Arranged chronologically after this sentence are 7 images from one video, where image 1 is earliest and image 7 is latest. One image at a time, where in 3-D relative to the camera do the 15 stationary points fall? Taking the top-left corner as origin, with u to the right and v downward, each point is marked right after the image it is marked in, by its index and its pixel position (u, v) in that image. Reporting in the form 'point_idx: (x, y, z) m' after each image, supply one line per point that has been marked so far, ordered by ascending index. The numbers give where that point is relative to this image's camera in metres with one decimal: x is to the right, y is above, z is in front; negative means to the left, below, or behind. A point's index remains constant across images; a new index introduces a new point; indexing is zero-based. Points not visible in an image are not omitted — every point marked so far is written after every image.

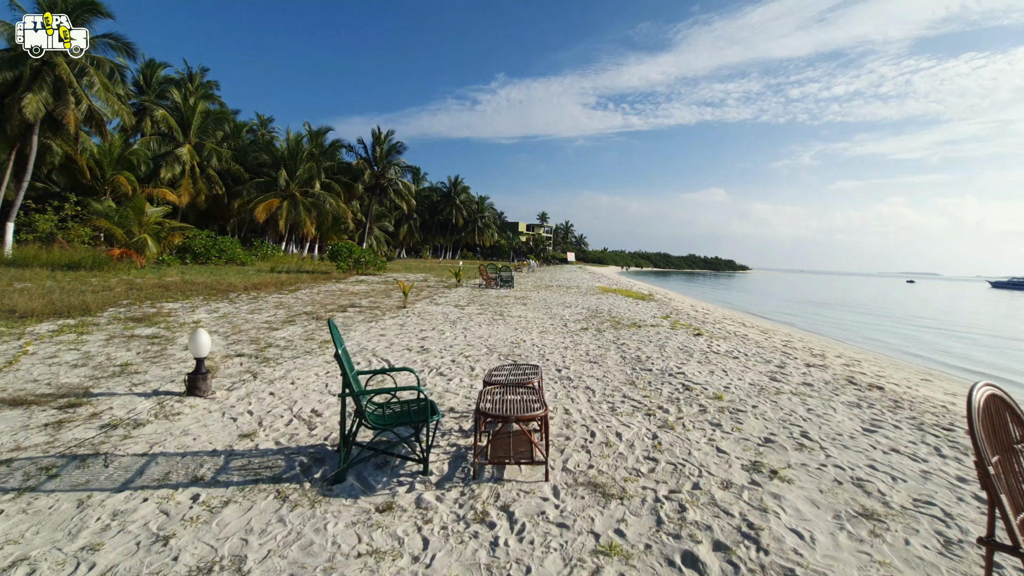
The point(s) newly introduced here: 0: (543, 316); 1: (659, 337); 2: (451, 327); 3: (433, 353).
0: (+0.7, -0.7, +12.6) m
1: (+2.7, -0.9, +9.4) m
2: (-1.3, -0.8, +10.5) m
3: (-1.2, -1.0, +7.7) m
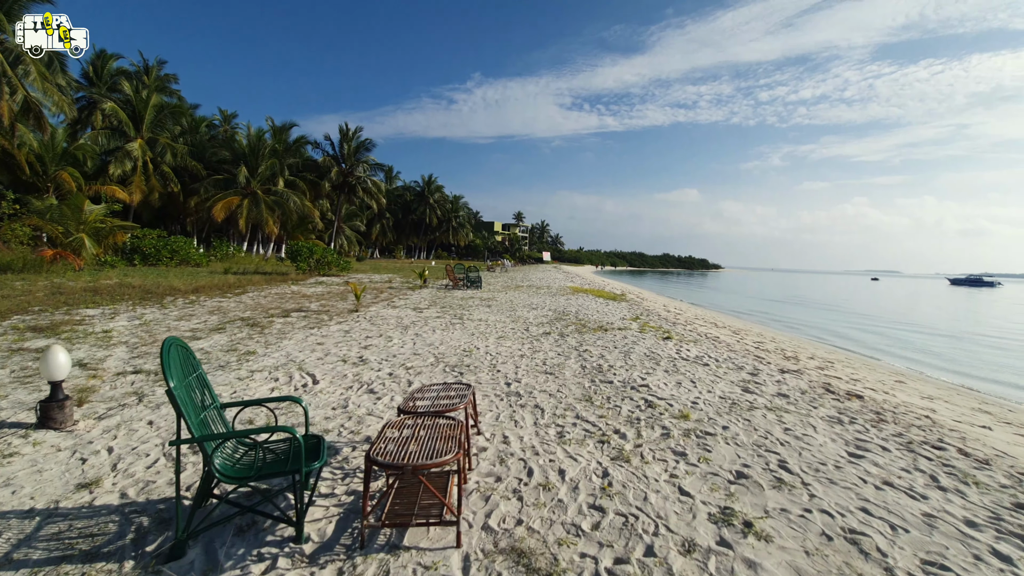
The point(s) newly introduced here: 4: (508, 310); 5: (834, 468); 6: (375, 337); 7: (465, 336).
0: (-0.2, -0.7, +11.8) m
1: (+1.9, -0.9, +8.7) m
2: (-2.1, -0.8, +9.6) m
3: (-1.9, -1.0, +6.8) m
4: (-0.1, -0.6, +13.8) m
5: (+2.4, -1.3, +3.7) m
6: (-2.4, -0.9, +8.9) m
7: (-0.9, -0.9, +9.2) m
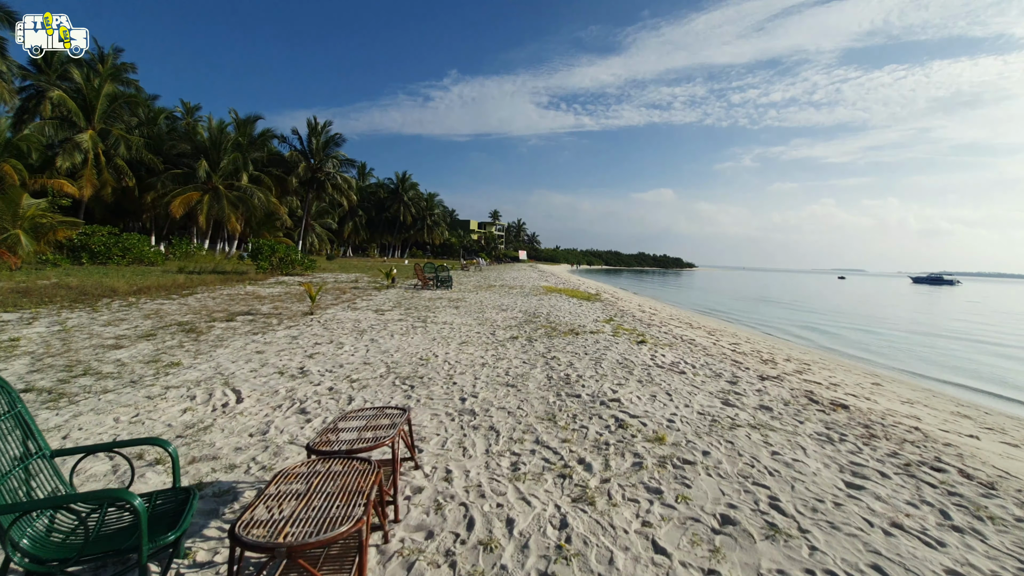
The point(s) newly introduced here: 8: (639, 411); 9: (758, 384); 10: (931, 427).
0: (-0.9, -0.8, +11.1) m
1: (+1.4, -1.0, +8.1) m
2: (-2.8, -0.9, +8.8) m
3: (-2.5, -1.1, +6.1) m
4: (-0.9, -0.6, +13.1) m
5: (+2.0, -1.4, +3.1) m
6: (-3.0, -0.9, +8.1) m
7: (-1.5, -0.9, +8.5) m
8: (+1.2, -1.2, +4.9) m
9: (+3.3, -1.3, +6.8) m
10: (+5.4, -1.8, +6.5) m
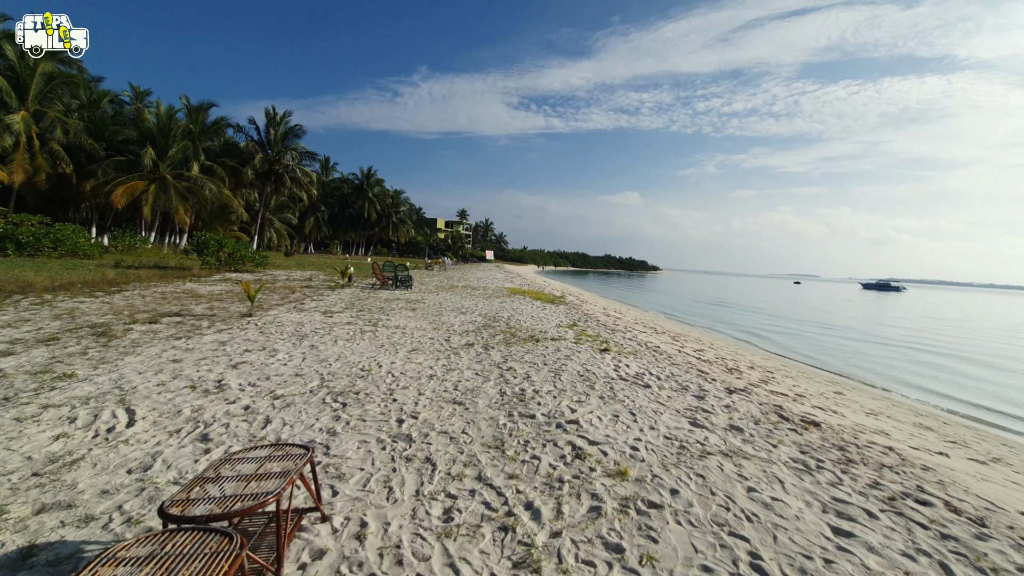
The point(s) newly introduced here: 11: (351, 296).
0: (-1.8, -0.8, +10.4) m
1: (+0.7, -1.0, +7.6) m
2: (-3.5, -0.9, +8.0) m
3: (-3.0, -1.1, +5.3) m
4: (-1.9, -0.7, +12.4) m
5: (+1.6, -1.5, +2.6) m
6: (-3.7, -0.9, +7.3) m
7: (-2.2, -1.0, +7.7) m
8: (+0.7, -1.3, +4.3) m
9: (+2.7, -1.4, +6.4) m
10: (+4.8, -1.9, +6.2) m
11: (-5.0, -0.3, +15.6) m
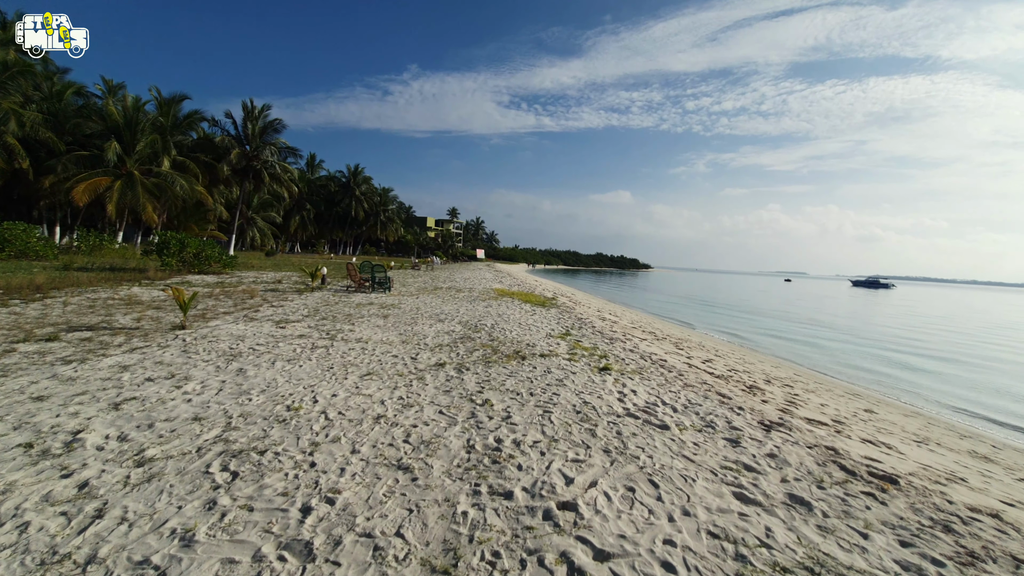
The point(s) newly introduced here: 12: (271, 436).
0: (-2.1, -0.9, +8.8) m
1: (+0.4, -1.1, +6.0) m
2: (-3.7, -1.0, +6.4) m
3: (-3.2, -1.2, +3.7) m
4: (-2.3, -0.8, +10.8) m
5: (+1.5, -1.6, +1.1) m
6: (-4.0, -1.0, +5.7) m
7: (-2.4, -1.1, +6.2) m
8: (+0.5, -1.4, +2.8) m
9: (+2.5, -1.5, +4.9) m
10: (+4.5, -2.0, +4.7) m
11: (-5.3, -0.4, +14.0) m
12: (-2.0, -1.2, +4.2) m
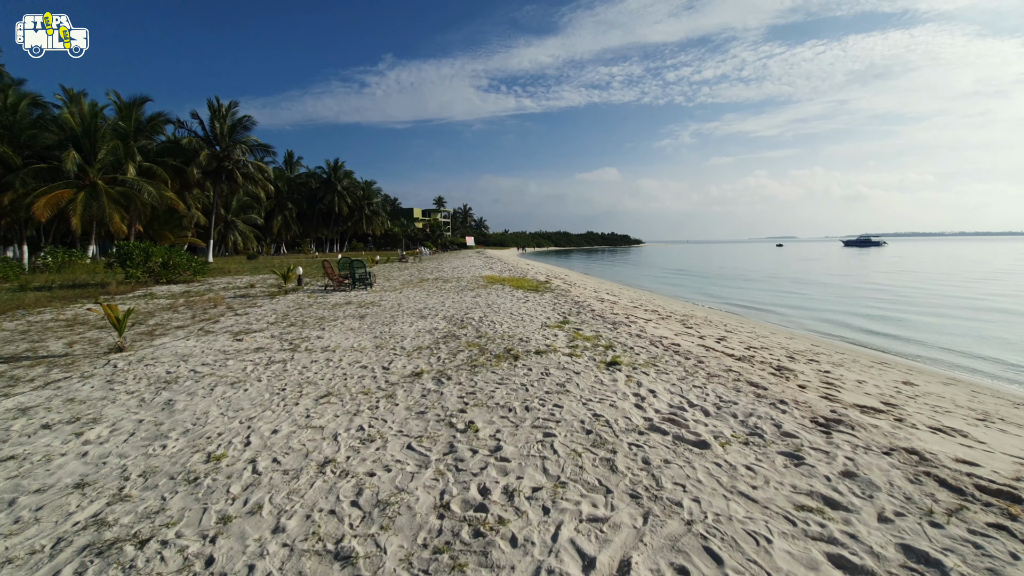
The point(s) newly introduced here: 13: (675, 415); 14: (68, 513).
0: (-2.2, -0.9, +7.6) m
1: (+0.3, -1.0, +4.9) m
2: (-3.8, -1.2, +5.2) m
3: (-3.3, -1.4, +2.5) m
4: (-2.4, -0.7, +9.7) m
5: (+1.5, -1.5, 0.0) m
6: (-4.0, -1.2, +4.5) m
7: (-2.5, -1.1, +5.0) m
8: (+0.5, -1.3, +1.7) m
9: (+2.4, -1.2, +3.8) m
10: (+4.5, -1.6, +3.7) m
11: (-5.6, -0.4, +12.8) m
12: (-2.0, -1.3, +3.0) m
13: (+1.4, -1.1, +4.4) m
14: (-2.6, -1.3, +3.1) m
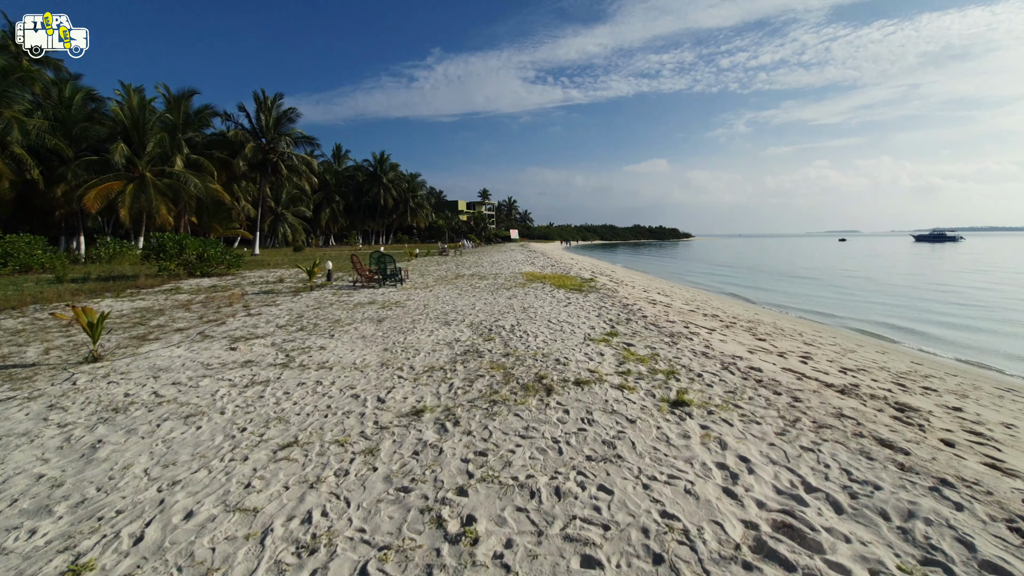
0: (-1.8, -0.9, +6.3) m
1: (+0.5, -1.1, +3.4) m
2: (-3.6, -1.2, +4.1) m
3: (-3.3, -1.5, +1.4) m
4: (-1.8, -0.7, +8.4) m
5: (+1.2, -1.7, -1.5) m
6: (-3.9, -1.3, +3.4) m
7: (-2.3, -1.2, +3.8) m
8: (+0.4, -1.5, +0.2) m
9: (+2.5, -1.4, +2.1) m
10: (+4.6, -1.8, +1.8) m
11: (-4.7, -0.4, +11.7) m
12: (-2.0, -1.4, +1.7) m
13: (+1.6, -1.2, +2.8) m
14: (-2.6, -1.5, +1.8) m
